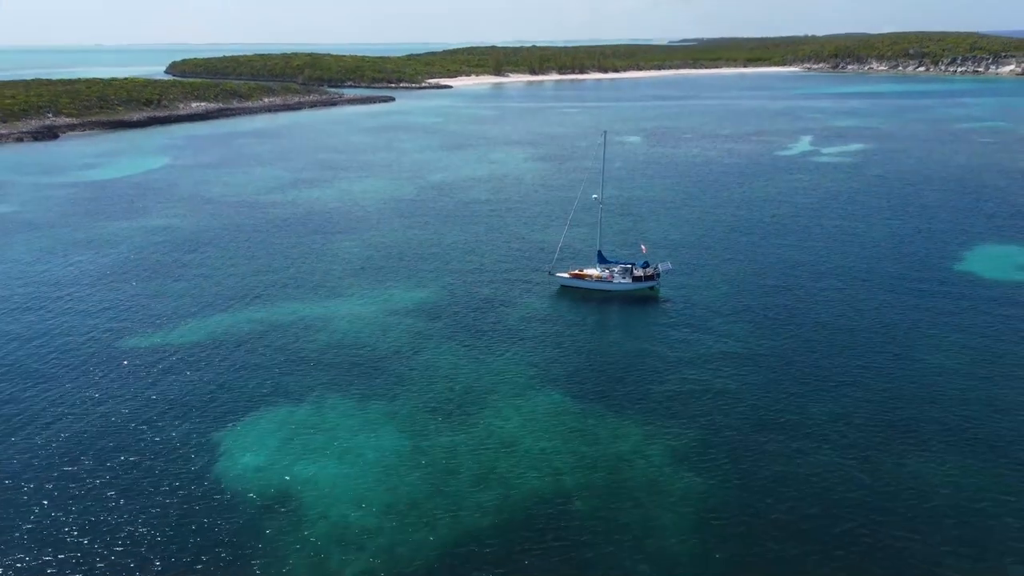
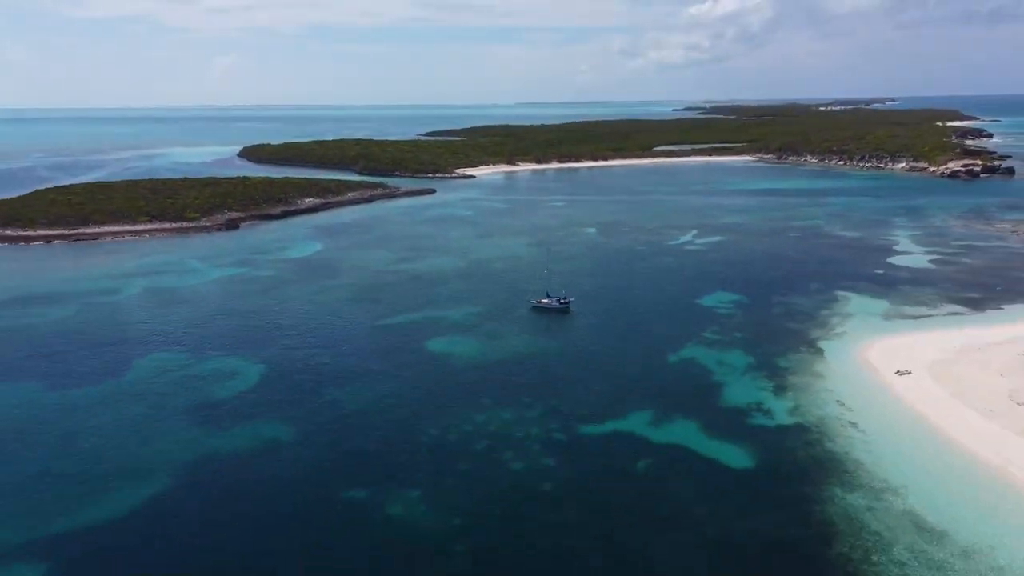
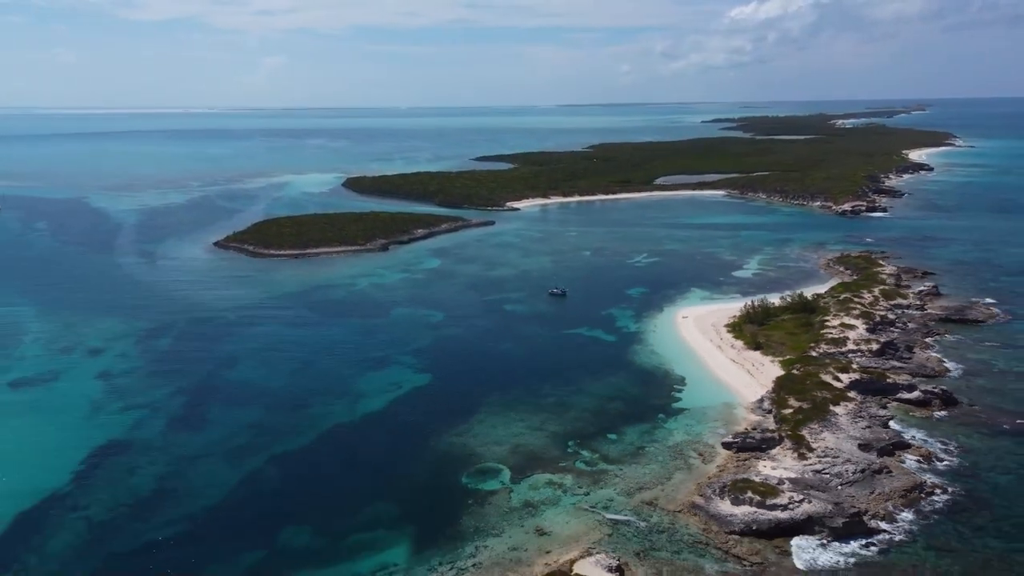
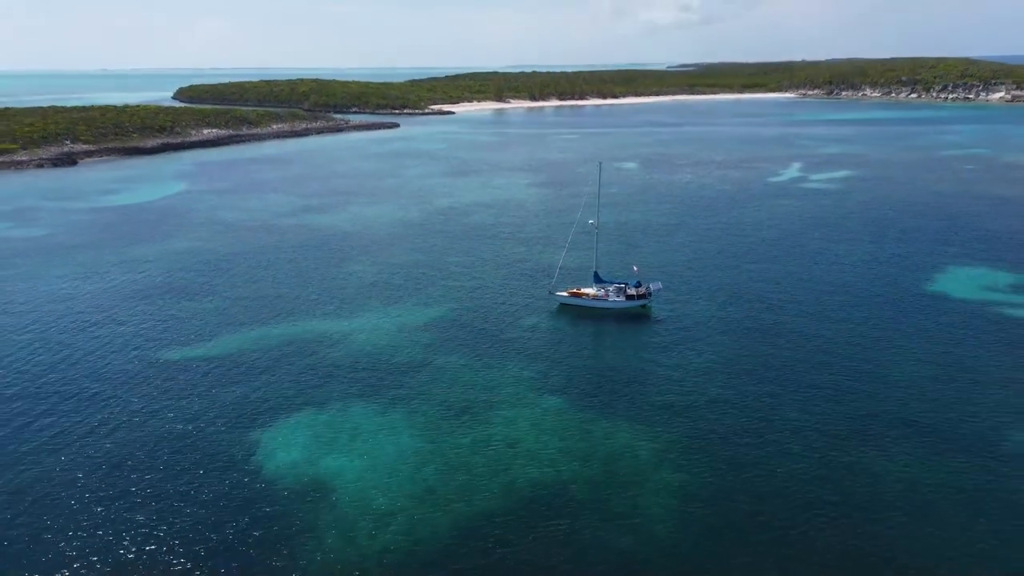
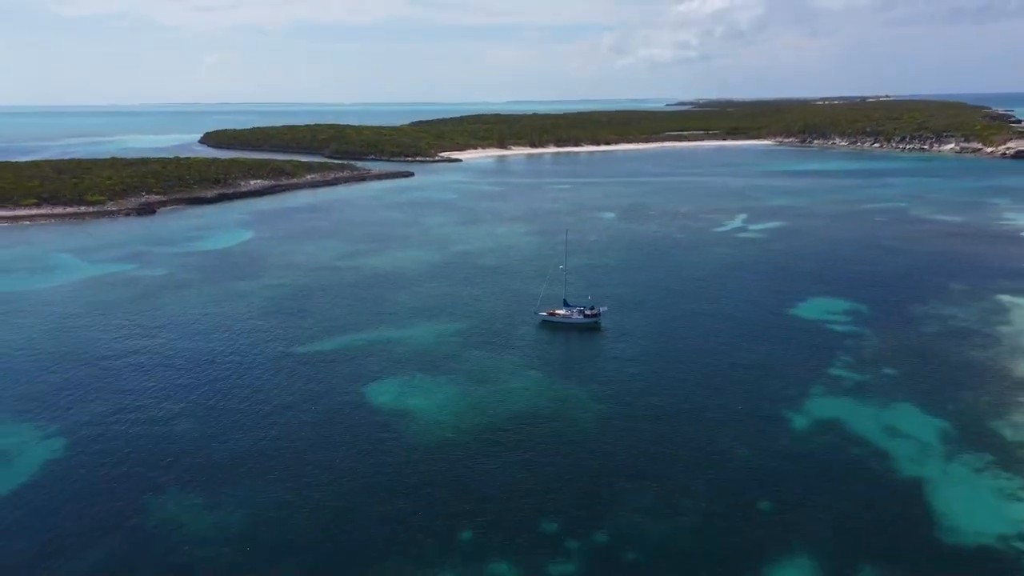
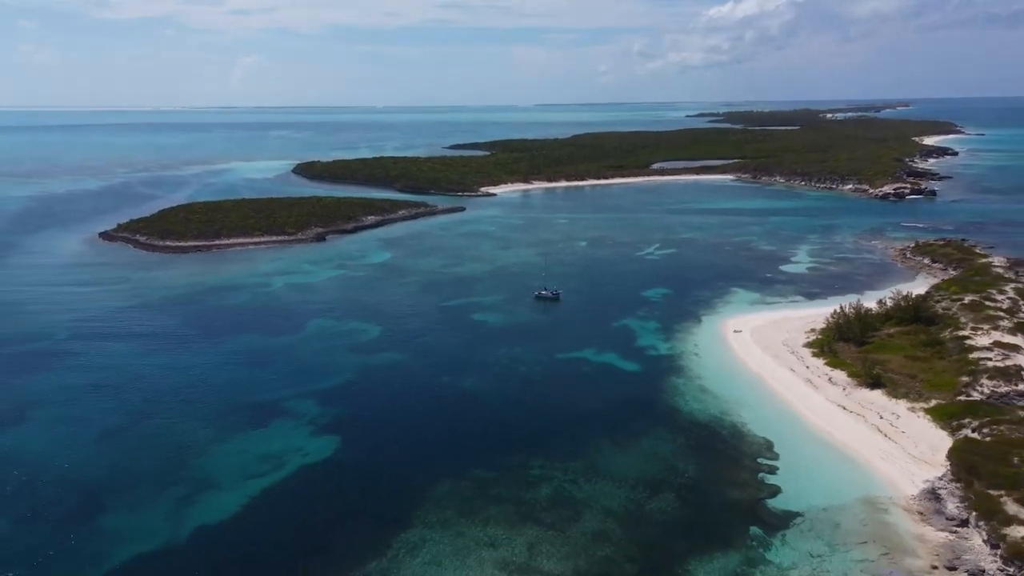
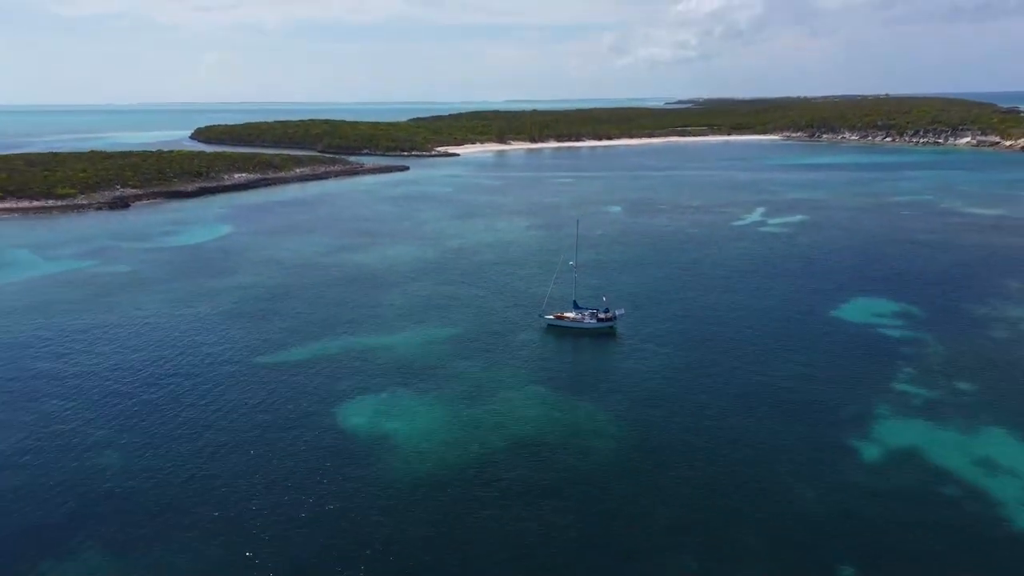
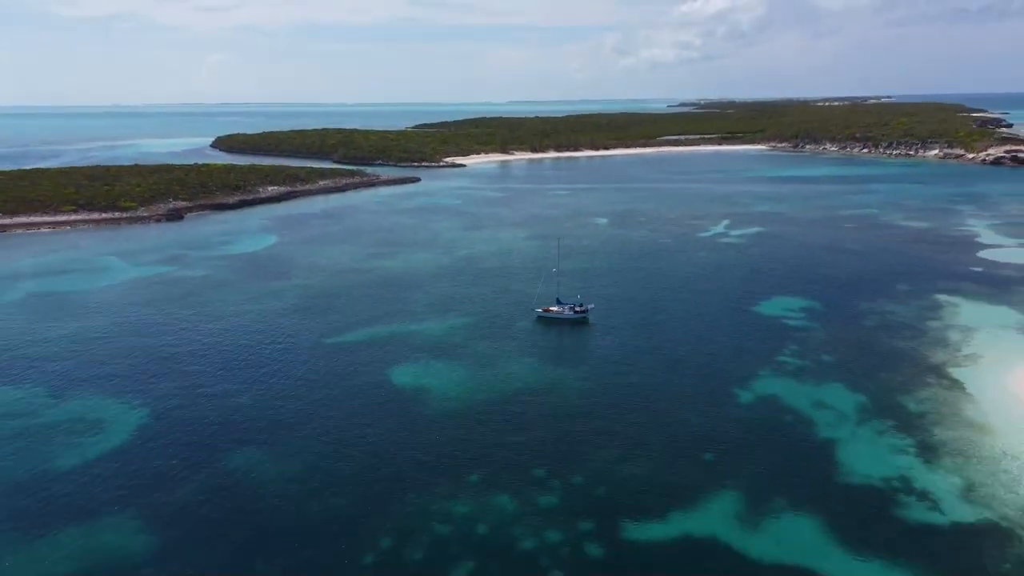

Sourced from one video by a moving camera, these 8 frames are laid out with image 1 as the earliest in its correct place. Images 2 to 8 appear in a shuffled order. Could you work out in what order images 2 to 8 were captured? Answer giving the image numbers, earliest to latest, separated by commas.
4, 7, 5, 8, 2, 6, 3
